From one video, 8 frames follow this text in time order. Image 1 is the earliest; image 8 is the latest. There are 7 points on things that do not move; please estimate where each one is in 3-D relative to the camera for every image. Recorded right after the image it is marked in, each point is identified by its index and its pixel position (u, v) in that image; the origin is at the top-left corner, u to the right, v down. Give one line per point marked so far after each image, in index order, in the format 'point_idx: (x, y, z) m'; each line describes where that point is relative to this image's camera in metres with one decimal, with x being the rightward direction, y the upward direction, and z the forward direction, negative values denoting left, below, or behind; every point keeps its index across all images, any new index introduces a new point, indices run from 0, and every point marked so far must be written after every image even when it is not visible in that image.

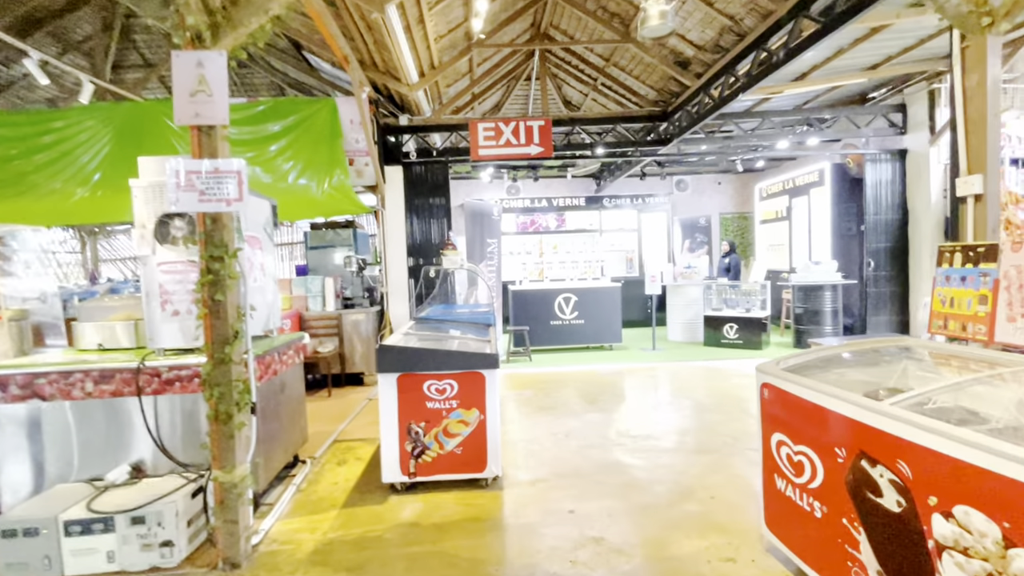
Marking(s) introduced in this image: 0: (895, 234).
0: (+4.5, +0.6, +5.7) m
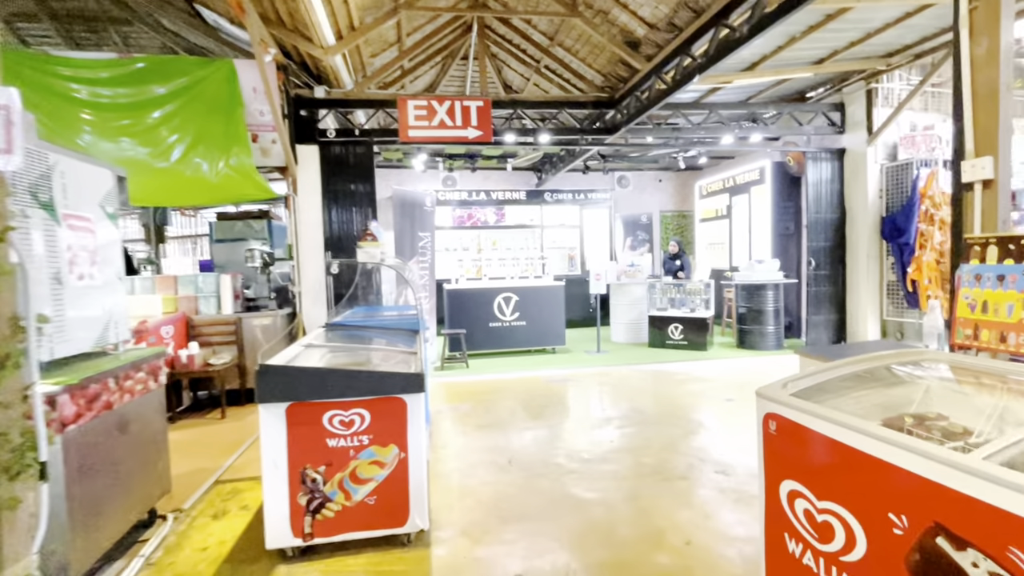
0: (+3.8, +0.7, +5.7) m
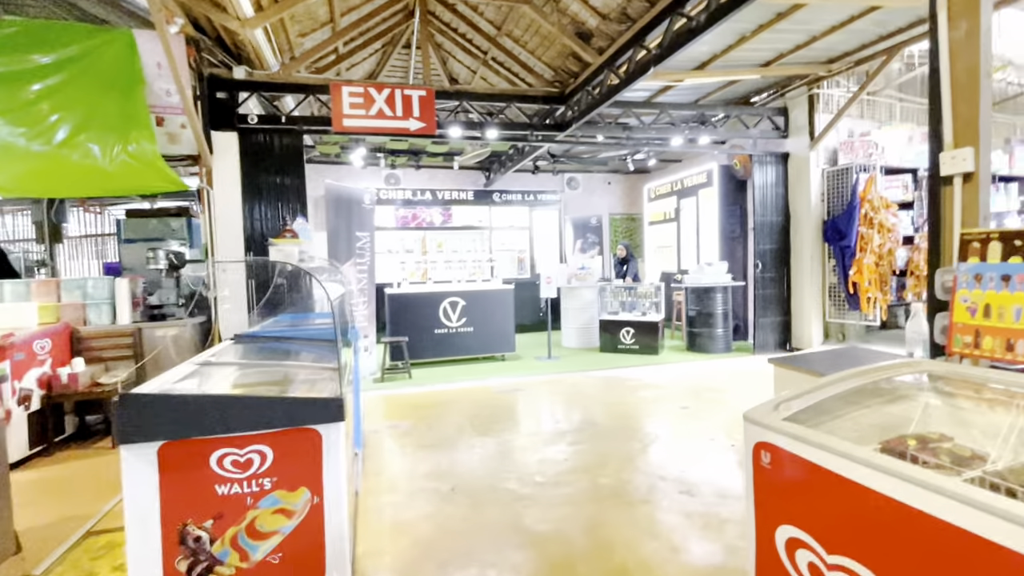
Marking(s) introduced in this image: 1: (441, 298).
0: (+3.2, +0.6, +5.8) m
1: (-0.8, -0.1, +5.5) m
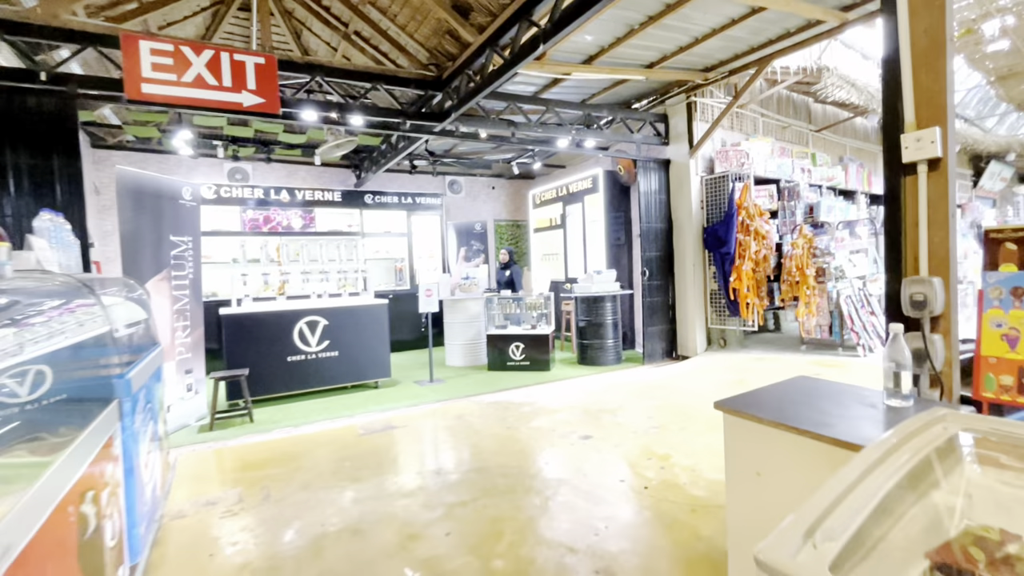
0: (+1.8, +0.5, +5.7) m
1: (-2.0, -0.3, +4.6) m
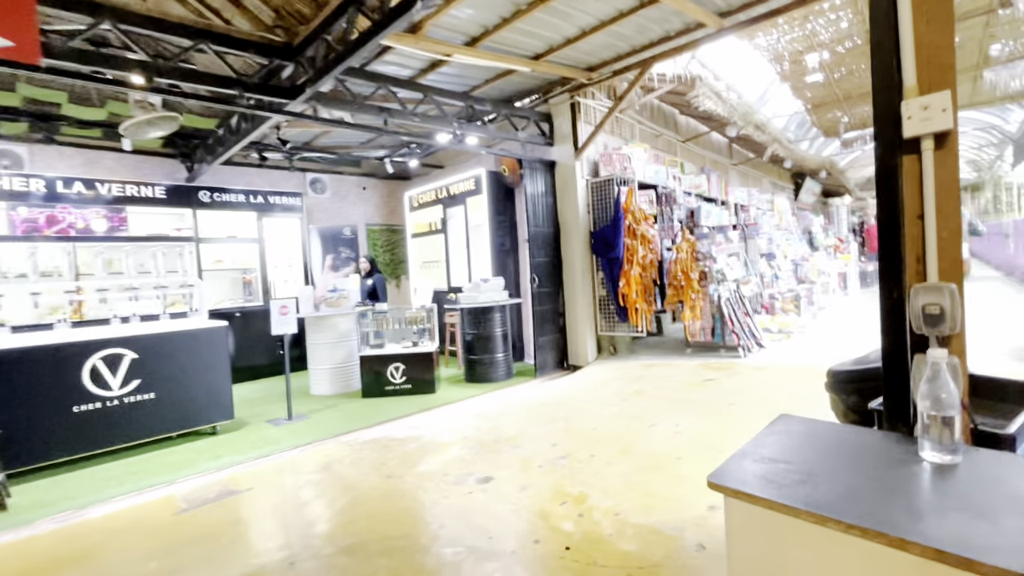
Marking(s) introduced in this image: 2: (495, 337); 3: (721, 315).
0: (+0.4, +0.4, +5.5) m
1: (-2.9, -0.4, +3.4) m
2: (-0.2, -0.5, +5.2) m
3: (+2.1, -0.3, +4.8) m
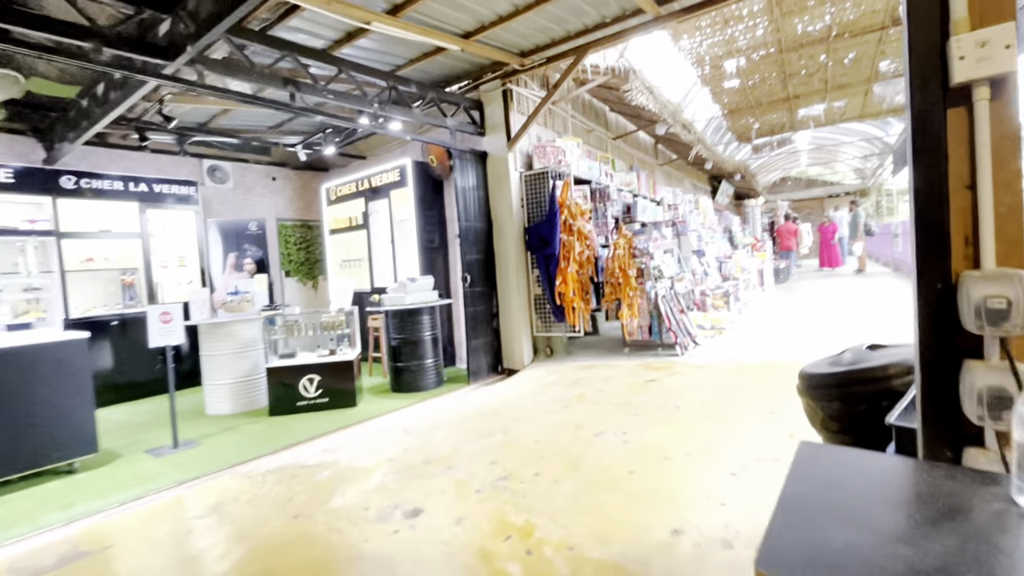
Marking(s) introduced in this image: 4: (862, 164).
0: (-0.3, +0.5, +5.1) m
1: (-3.3, -0.5, +2.5) m
2: (-0.9, -0.5, +4.8) m
3: (+1.4, -0.2, +4.7) m
4: (+13.9, +4.9, +19.3) m
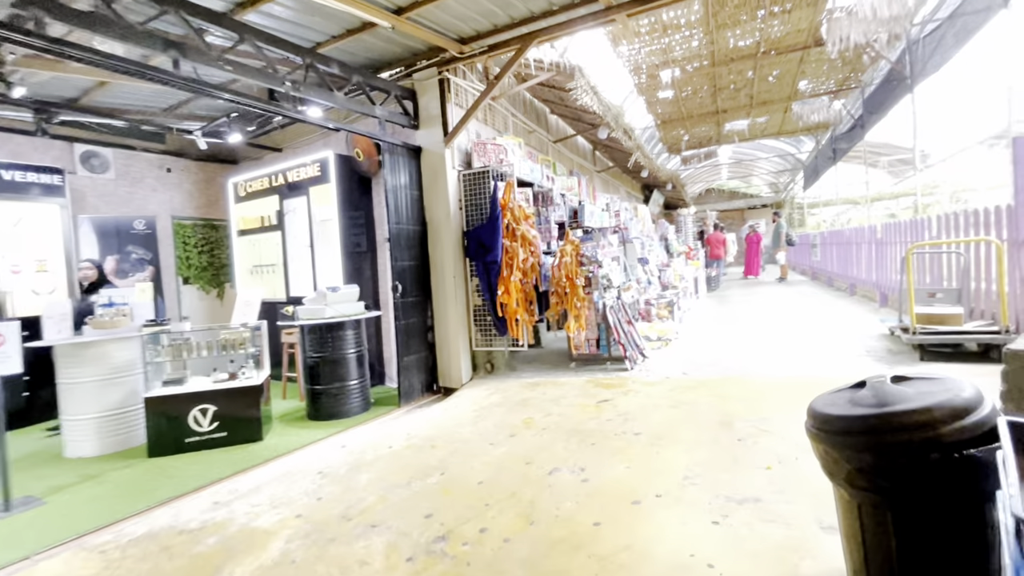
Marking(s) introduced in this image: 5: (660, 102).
0: (-0.9, +0.4, +4.6) m
1: (-3.6, -0.5, +1.6) m
2: (-1.4, -0.6, +4.2) m
3: (+0.9, -0.3, +4.4) m
4: (+11.3, +4.6, +20.6) m
5: (+2.7, +3.4, +8.9) m
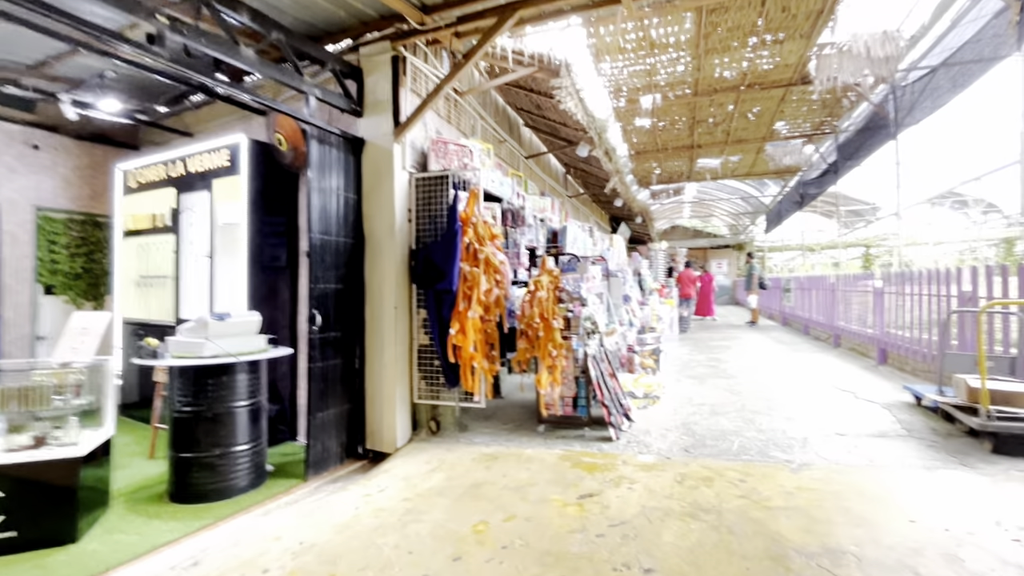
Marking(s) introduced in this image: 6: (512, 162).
0: (-1.2, +0.1, +3.5) m
1: (-3.6, -0.4, +0.3) m
2: (-1.7, -0.8, +3.0) m
3: (+0.5, -0.7, +3.5) m
4: (+9.7, +2.9, +20.7) m
5: (+2.2, +2.8, +8.3) m
6: (0.0, +1.6, +6.0) m
